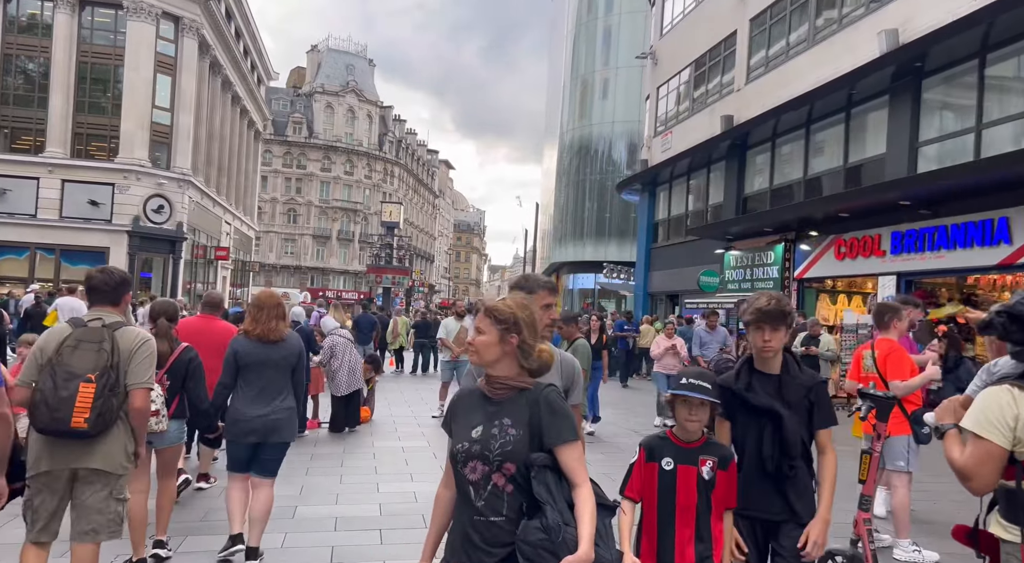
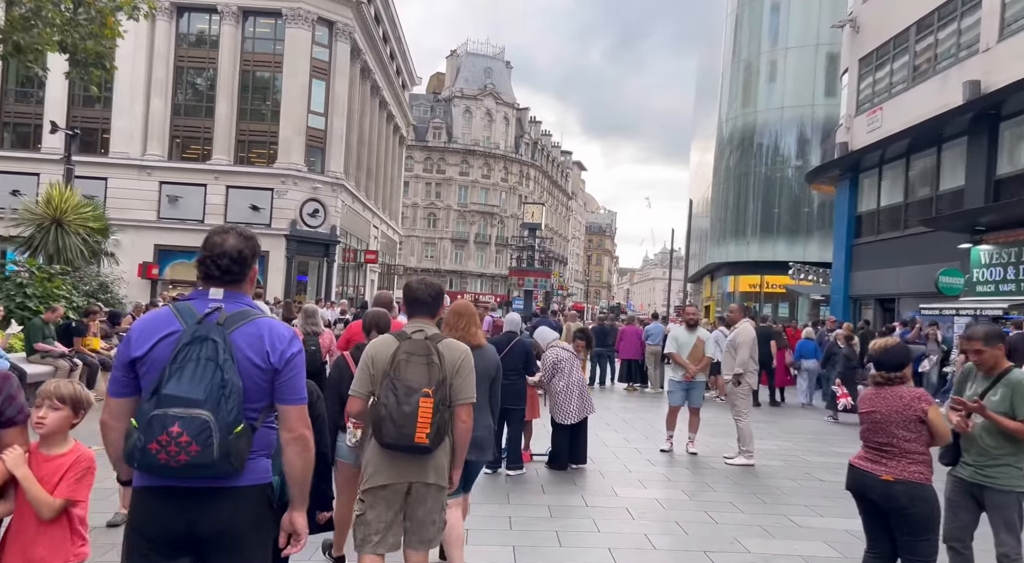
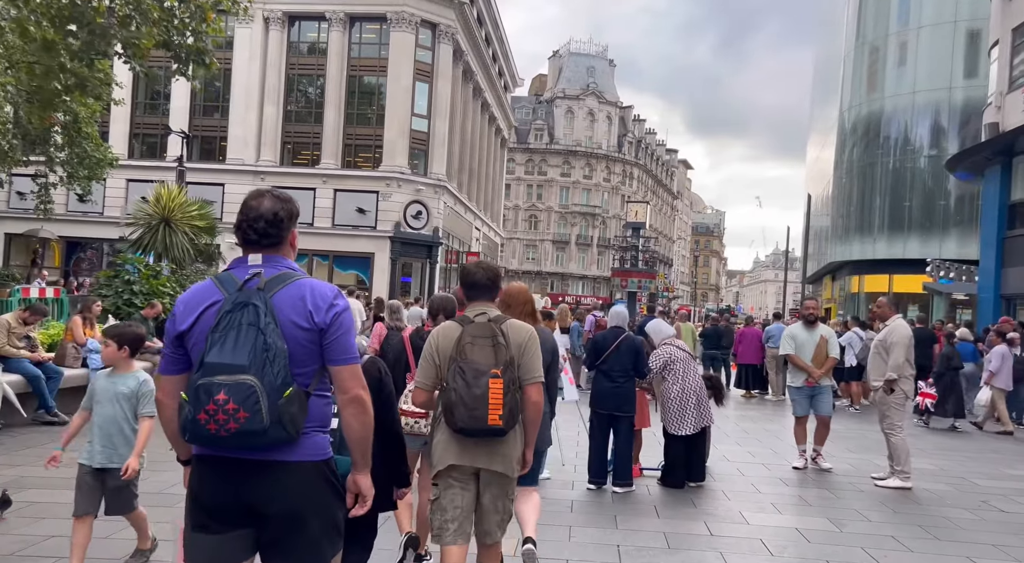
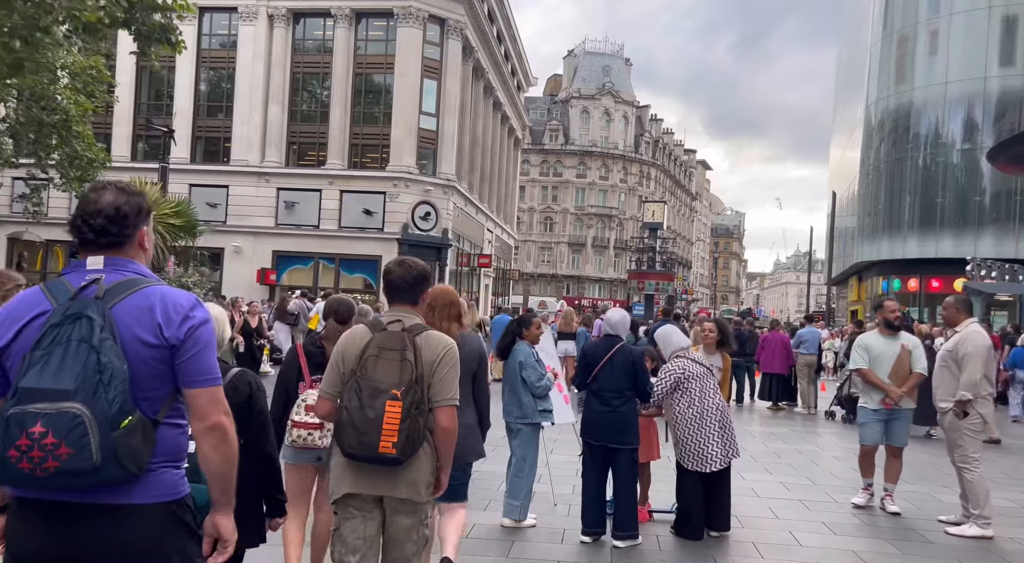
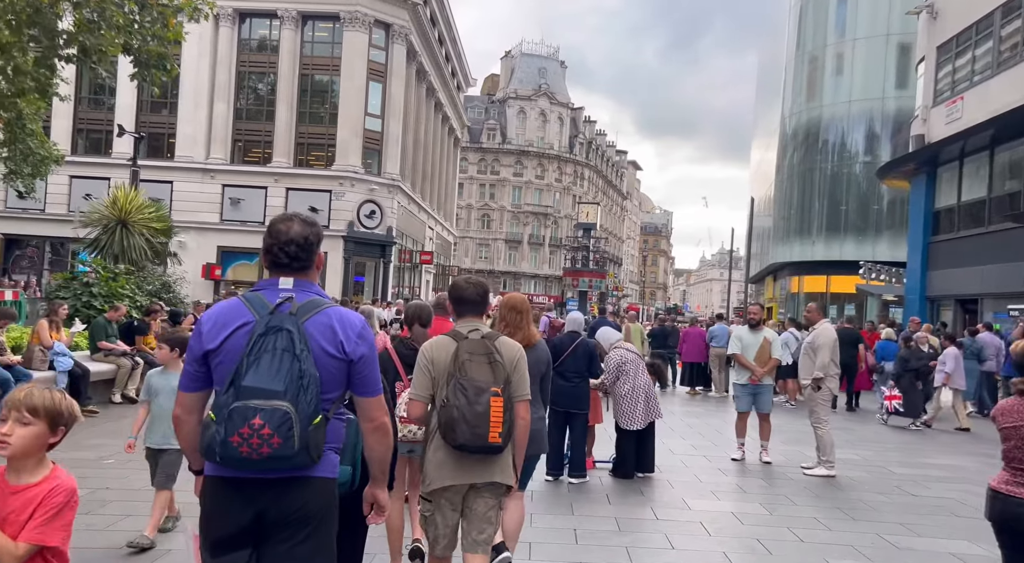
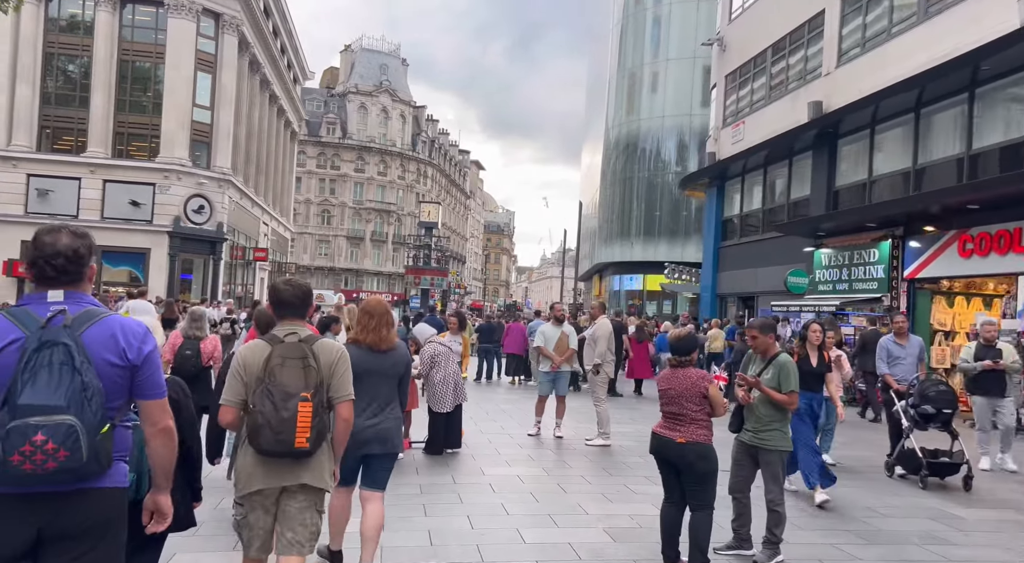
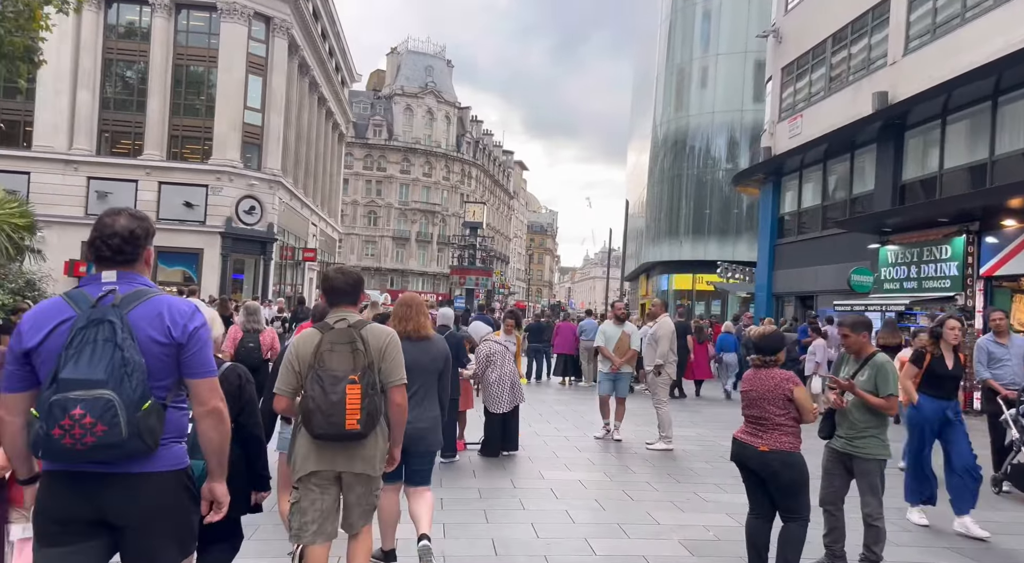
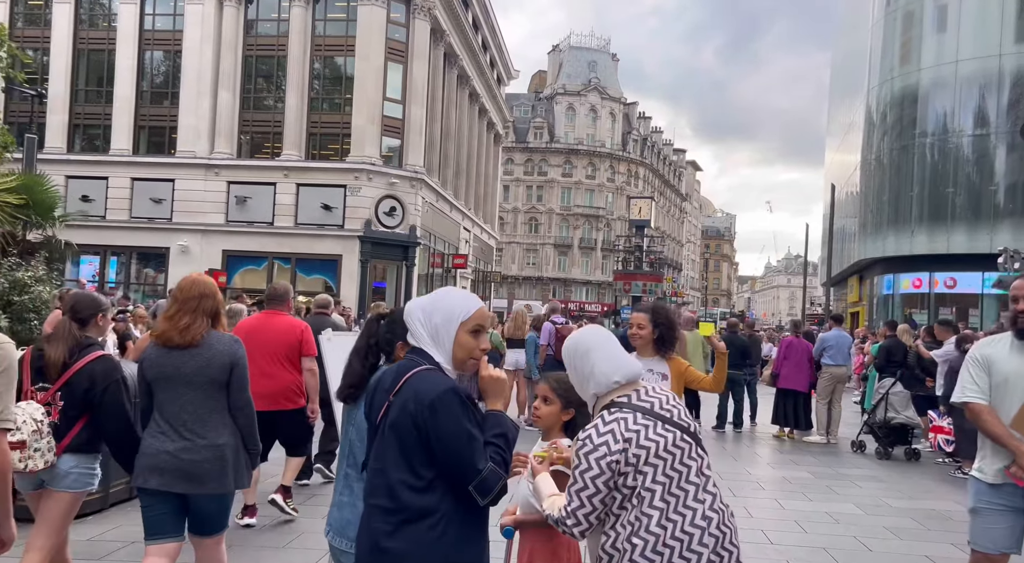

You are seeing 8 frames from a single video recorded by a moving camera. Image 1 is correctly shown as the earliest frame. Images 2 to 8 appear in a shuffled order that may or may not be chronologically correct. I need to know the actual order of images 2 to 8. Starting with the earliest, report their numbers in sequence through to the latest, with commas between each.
6, 7, 2, 5, 3, 4, 8
